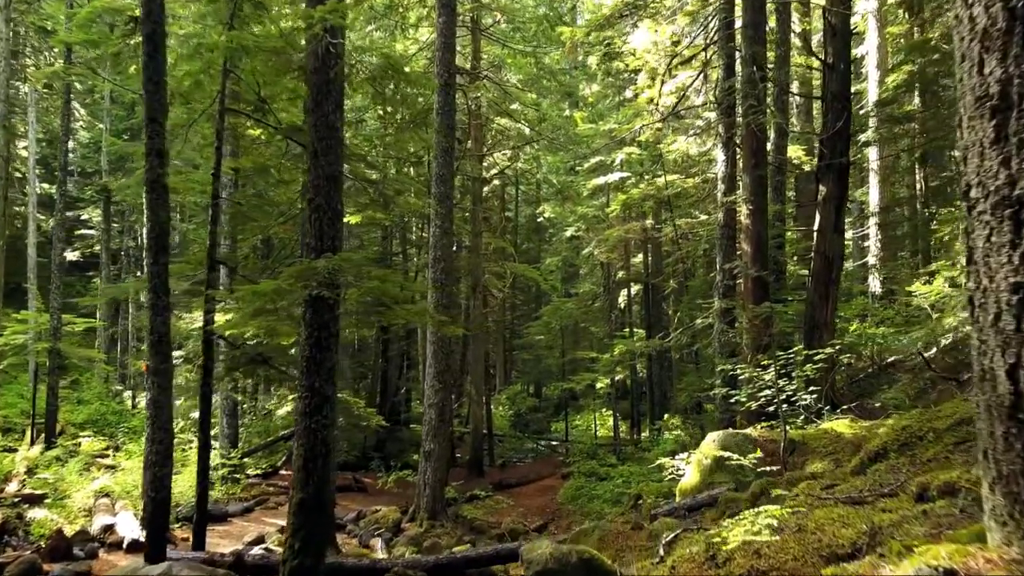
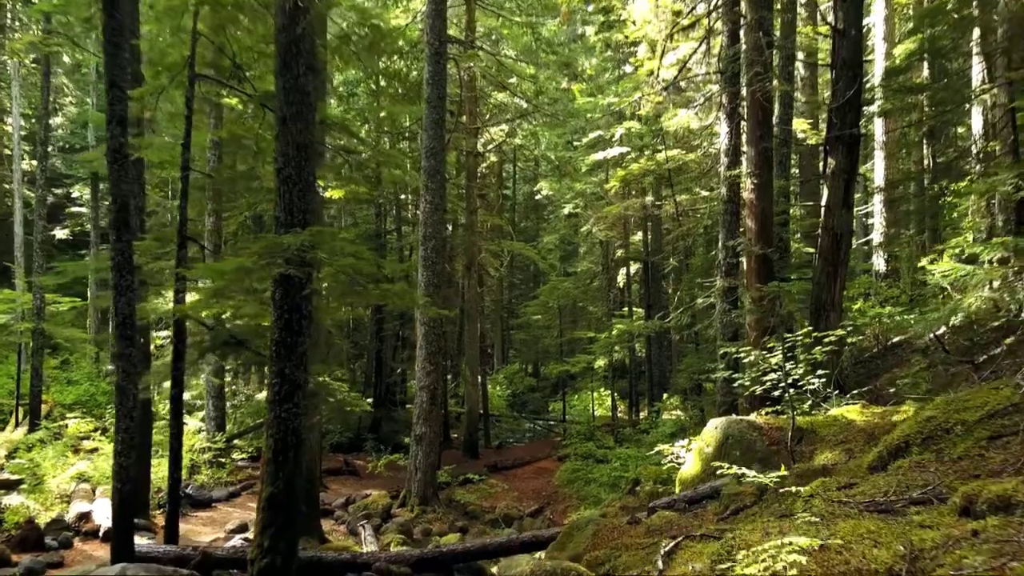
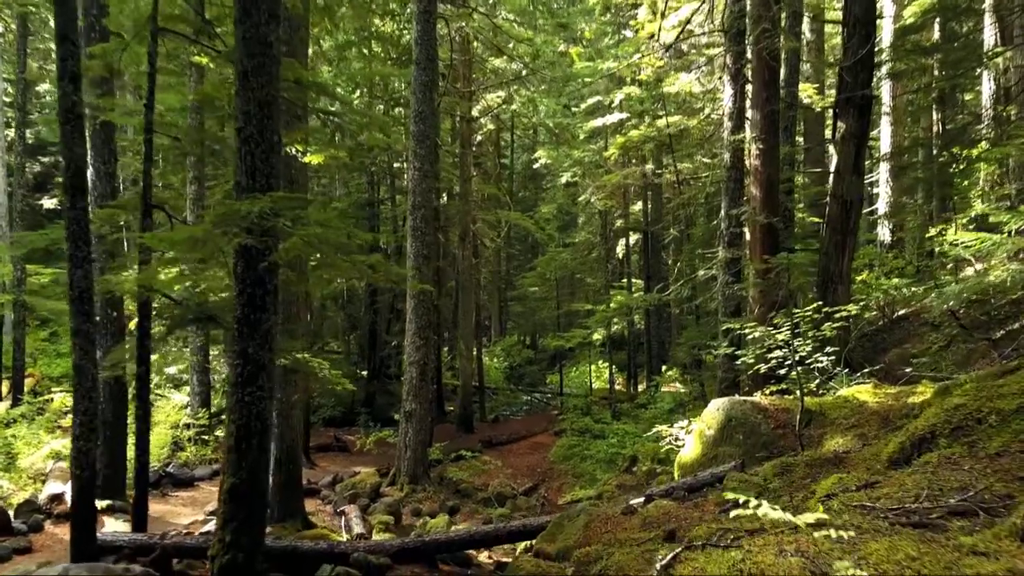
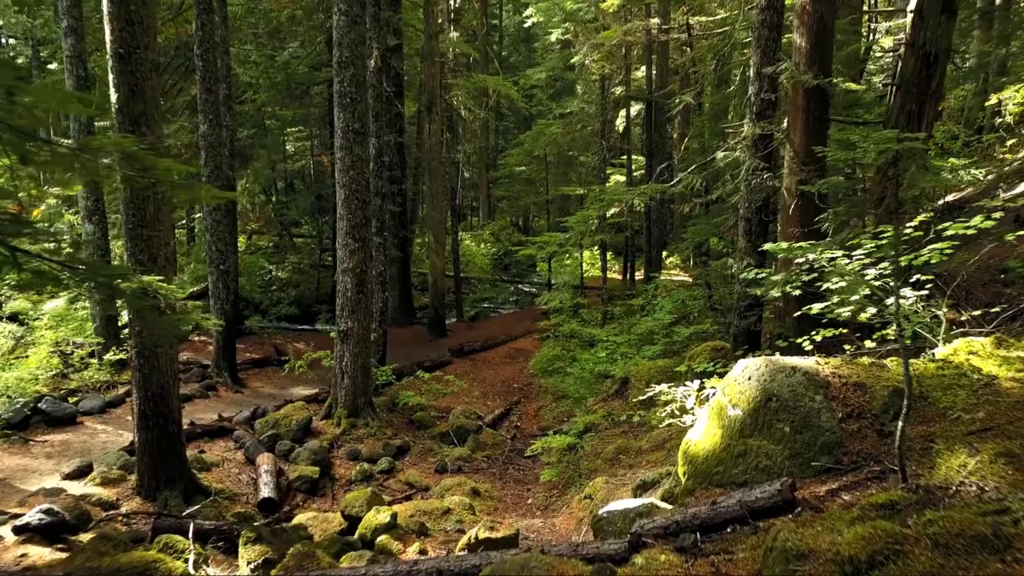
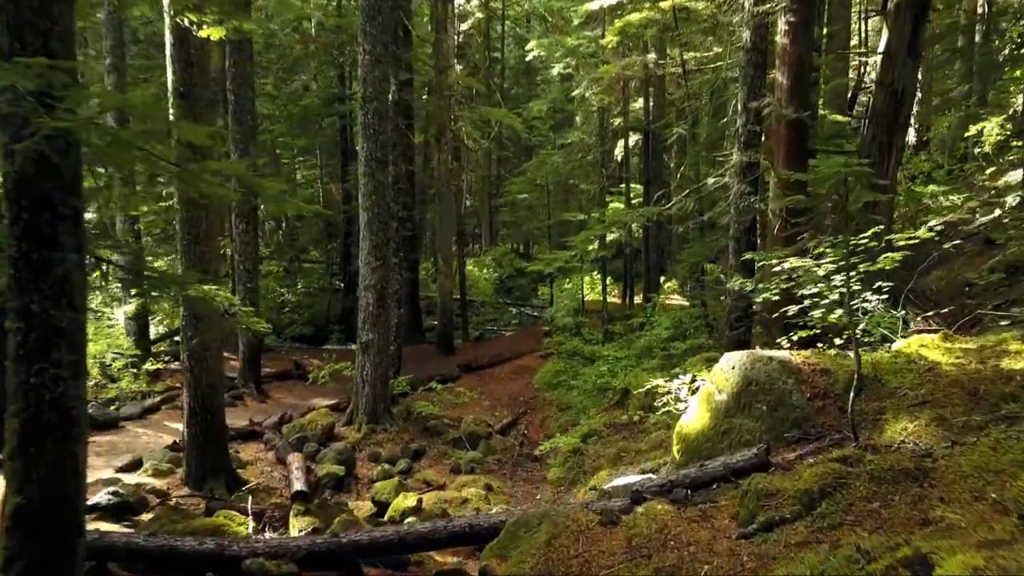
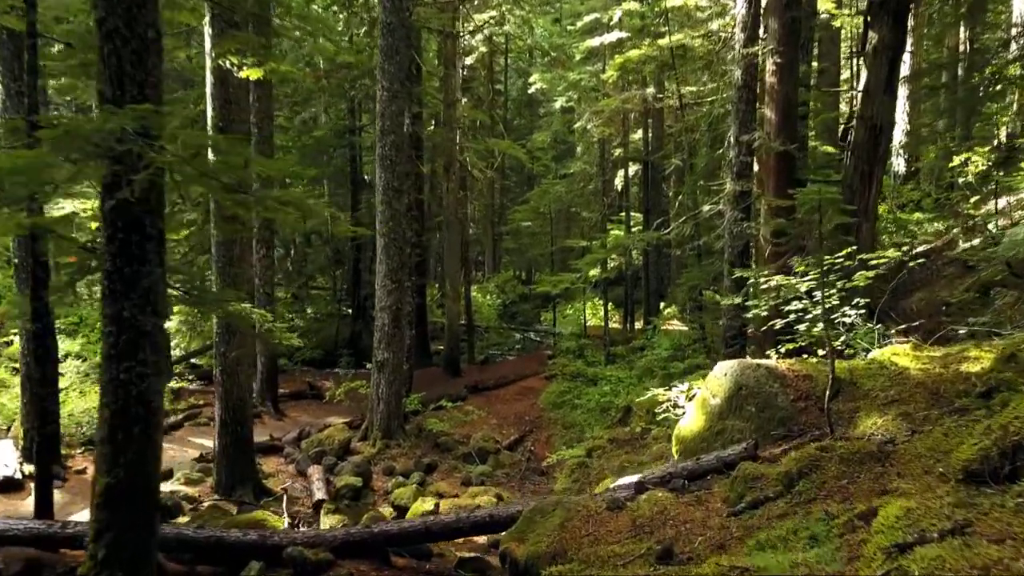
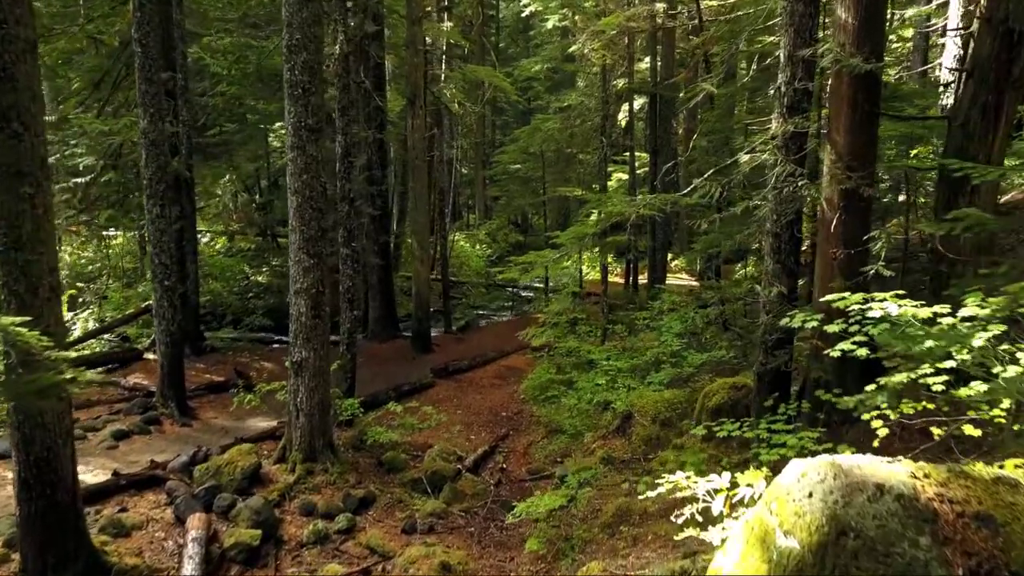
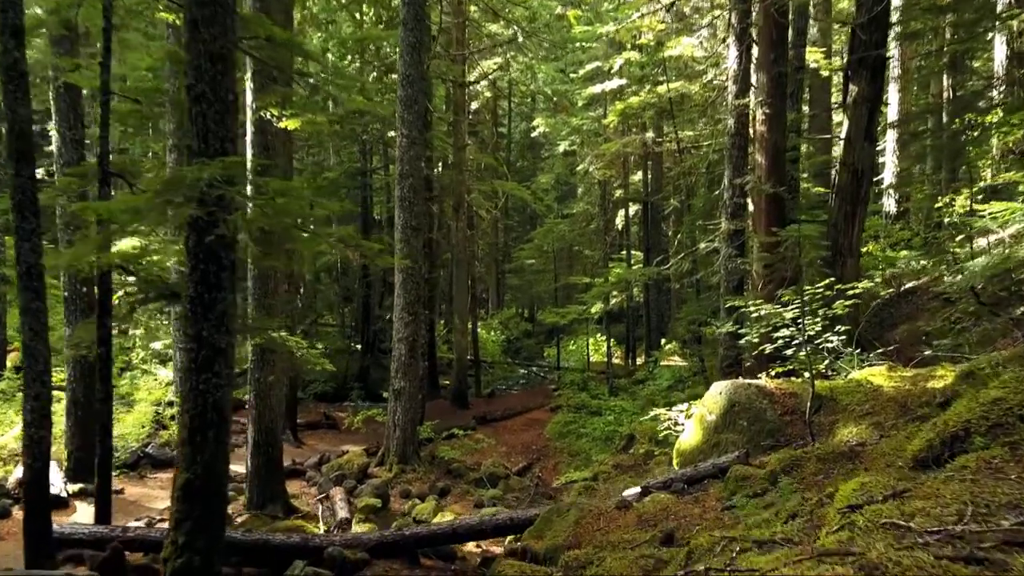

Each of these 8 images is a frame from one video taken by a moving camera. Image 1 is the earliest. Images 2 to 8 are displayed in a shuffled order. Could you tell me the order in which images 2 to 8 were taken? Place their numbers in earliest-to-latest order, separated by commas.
2, 3, 8, 6, 5, 4, 7
